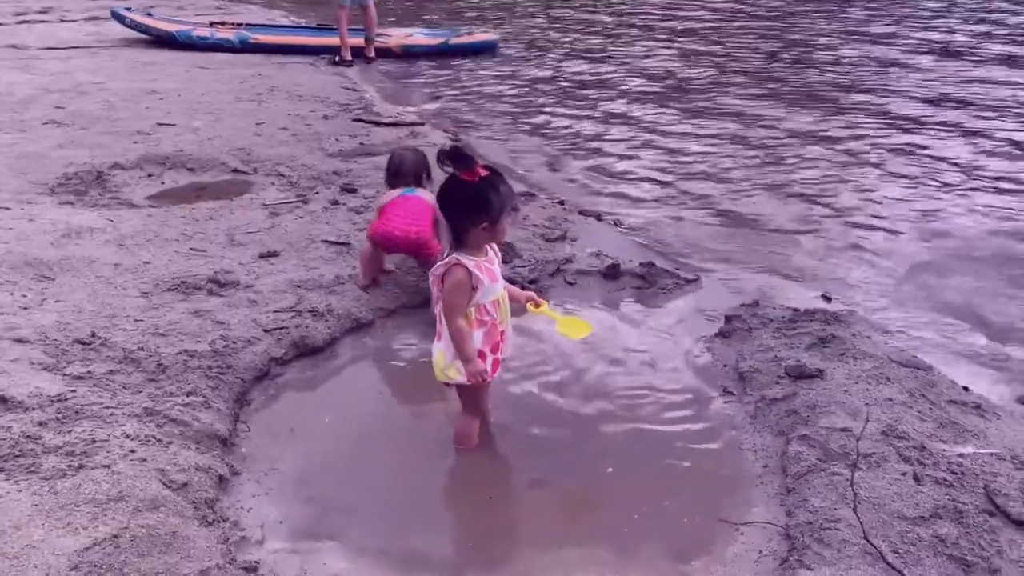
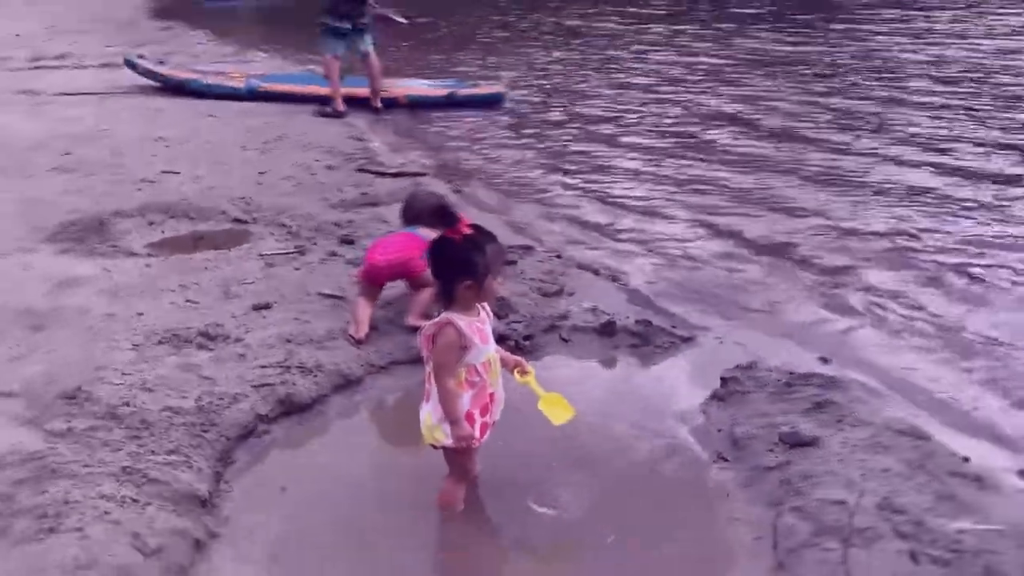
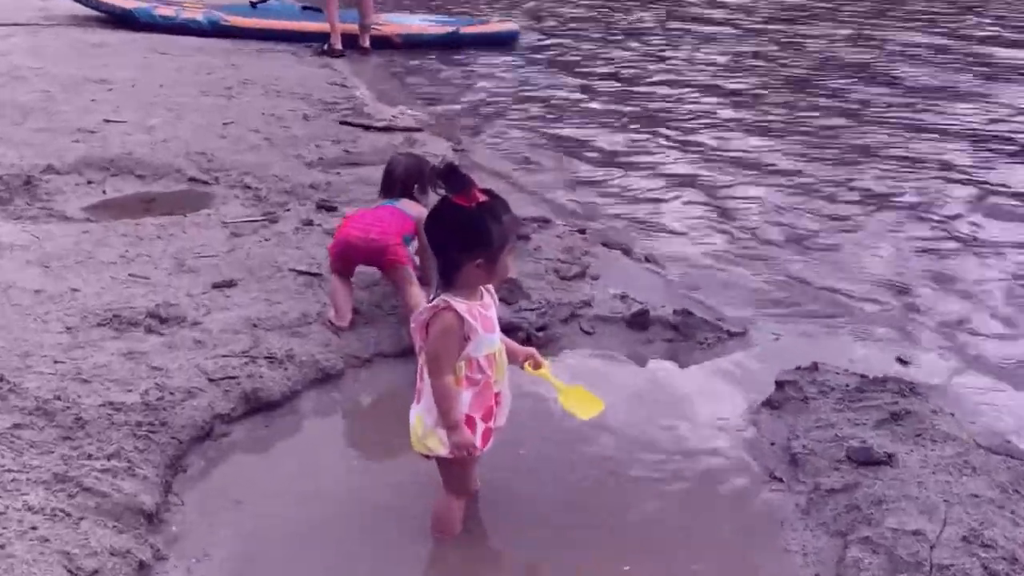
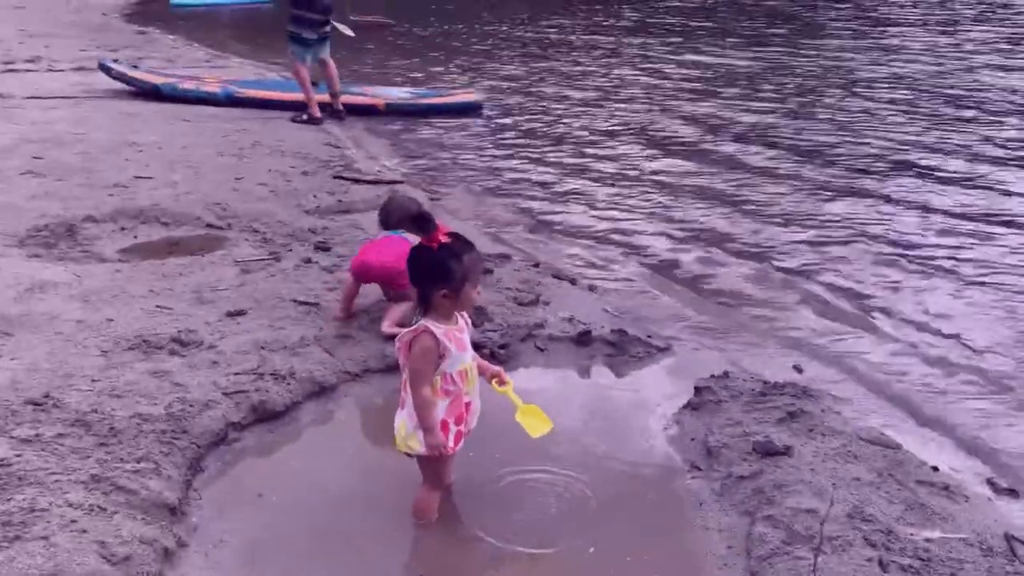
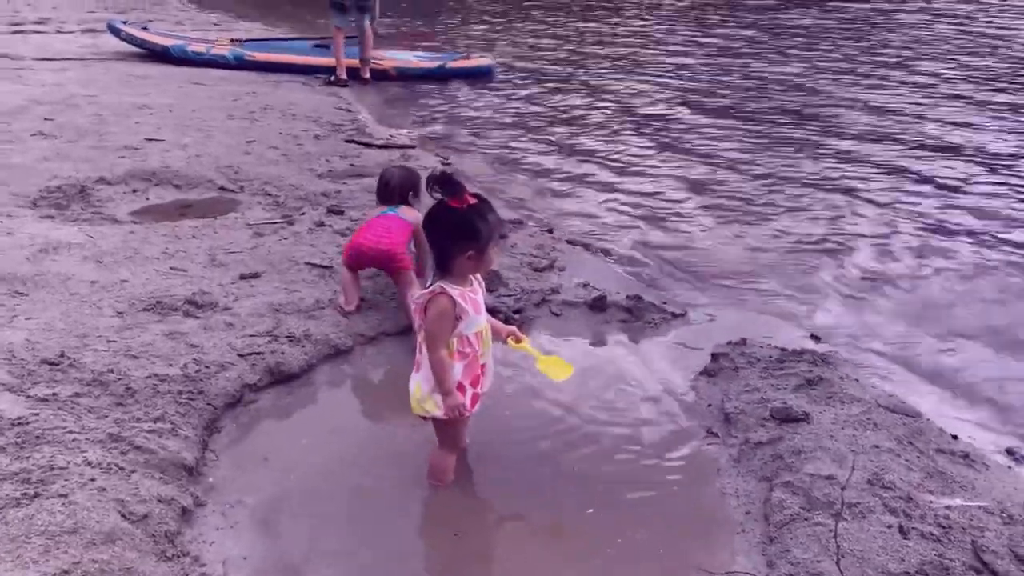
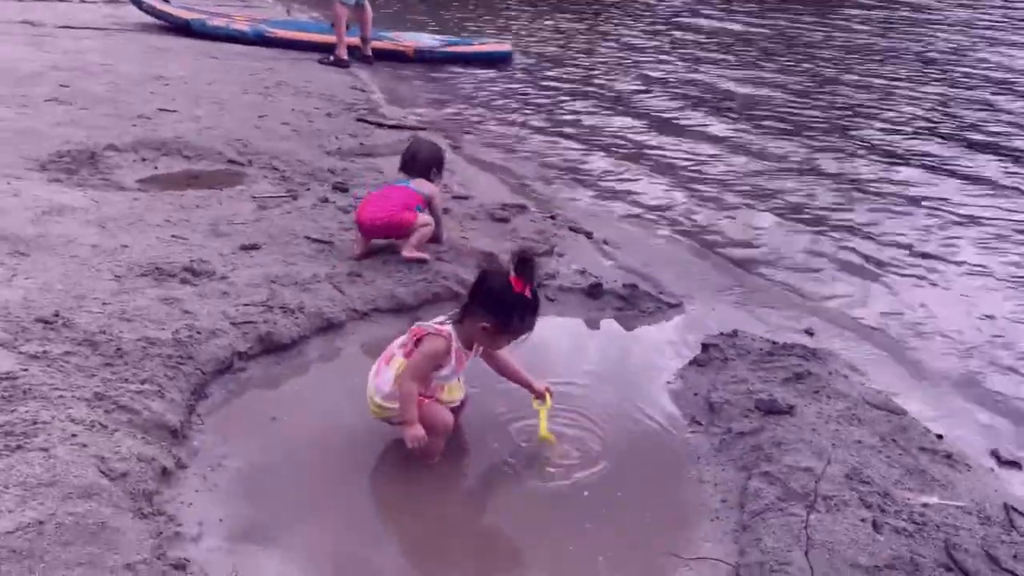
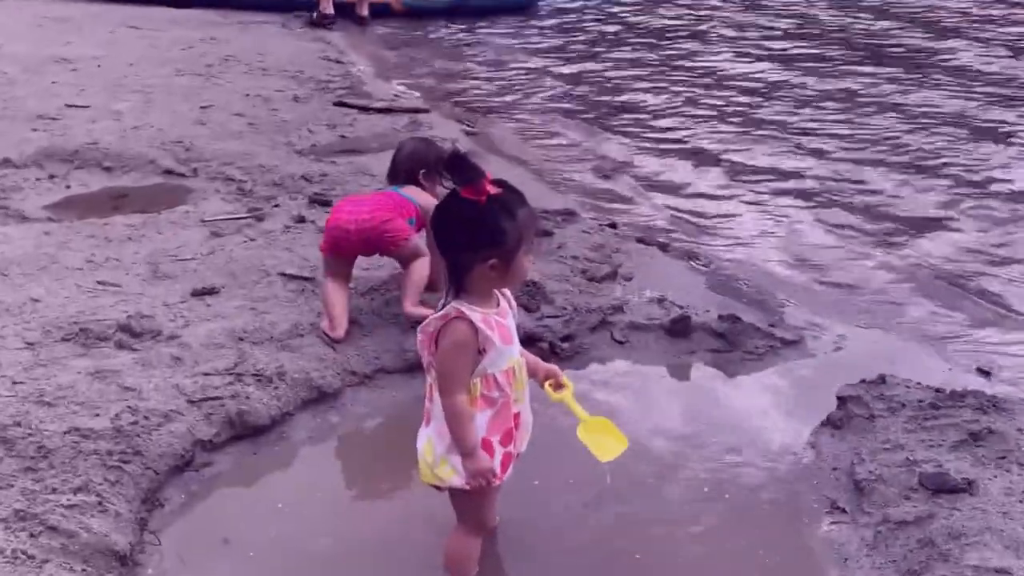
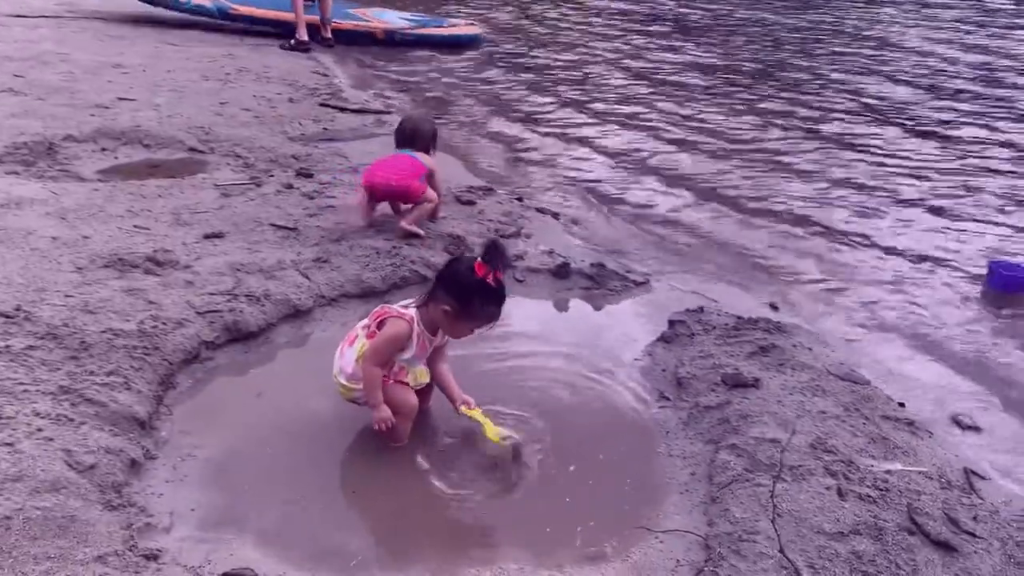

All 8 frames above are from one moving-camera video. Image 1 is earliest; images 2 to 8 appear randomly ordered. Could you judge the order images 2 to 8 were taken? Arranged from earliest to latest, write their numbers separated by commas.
5, 3, 7, 2, 4, 6, 8
